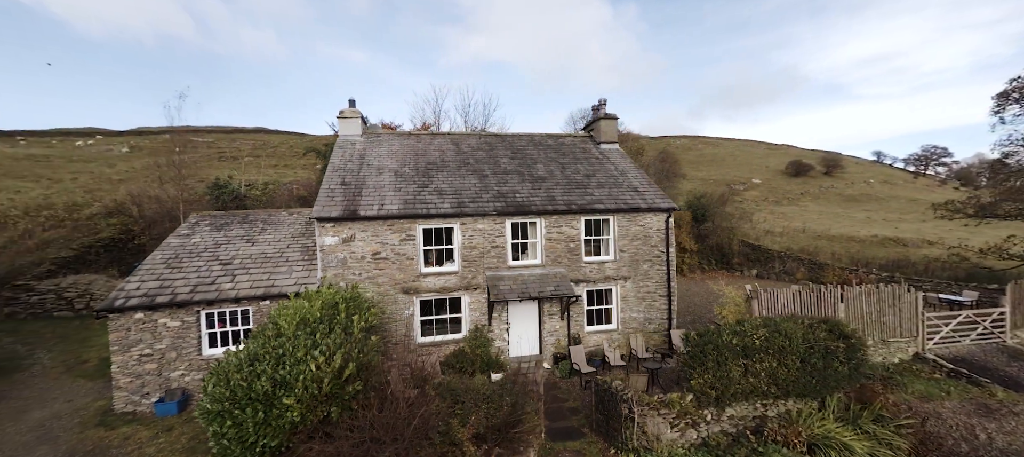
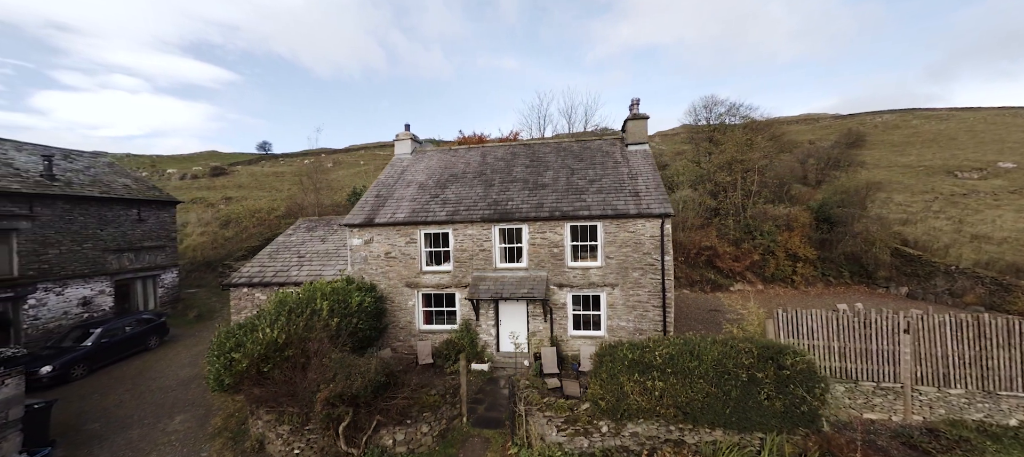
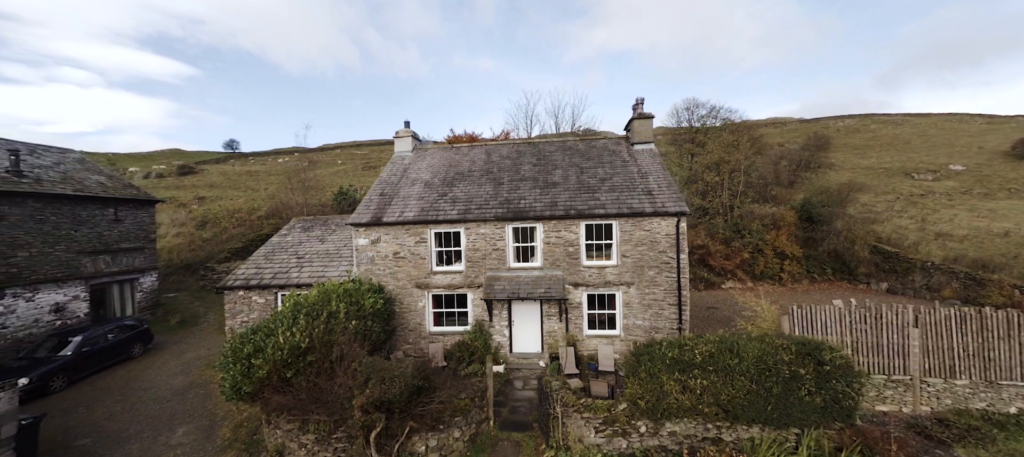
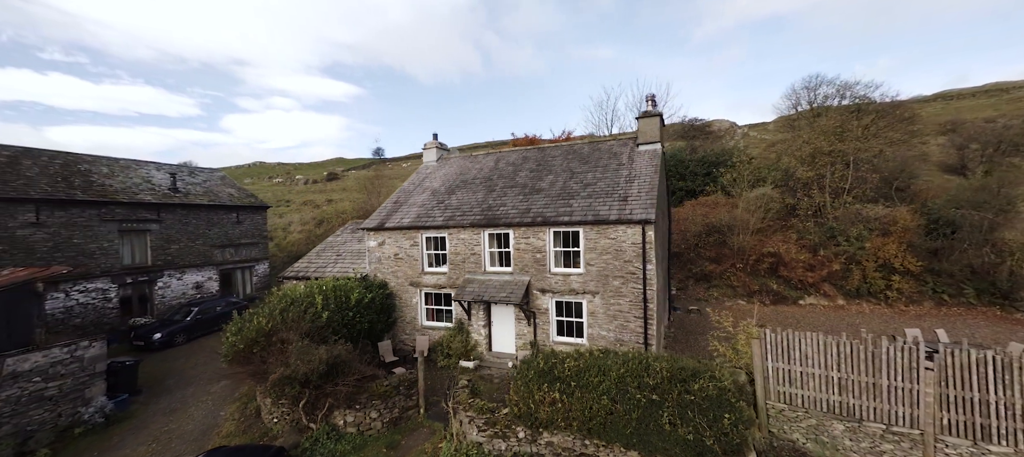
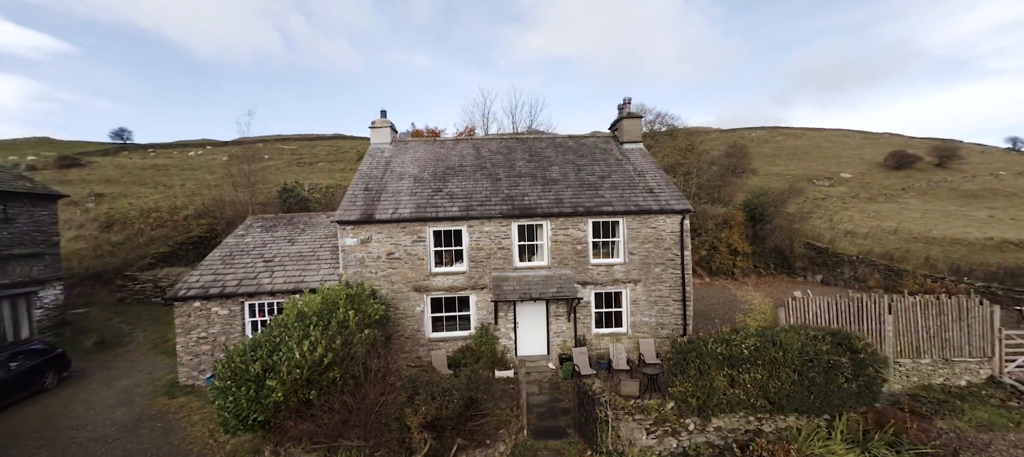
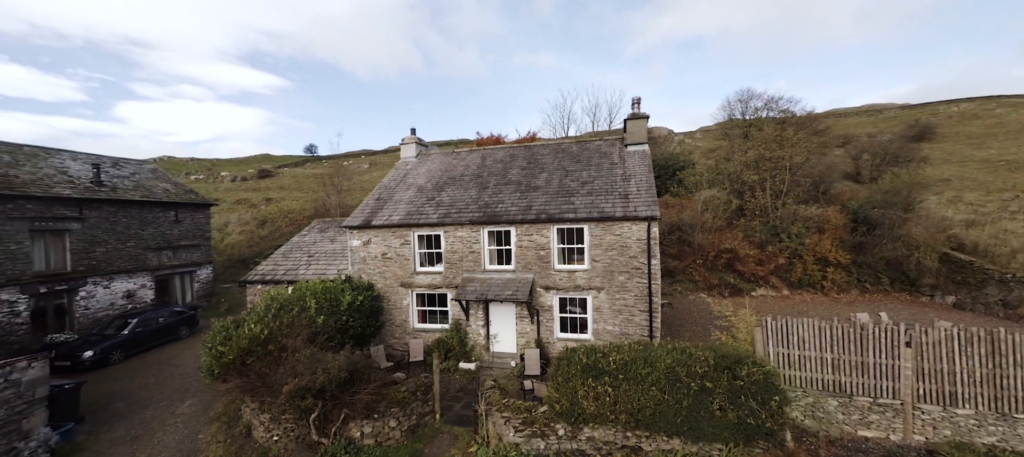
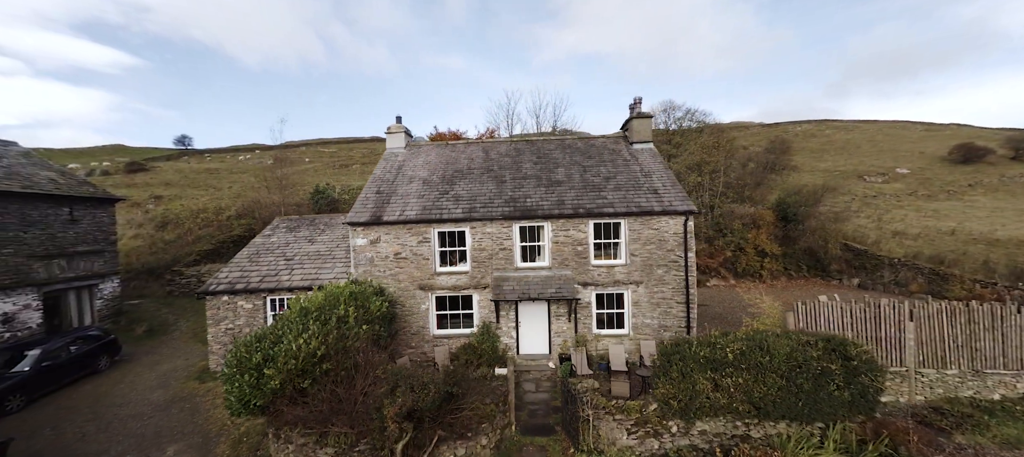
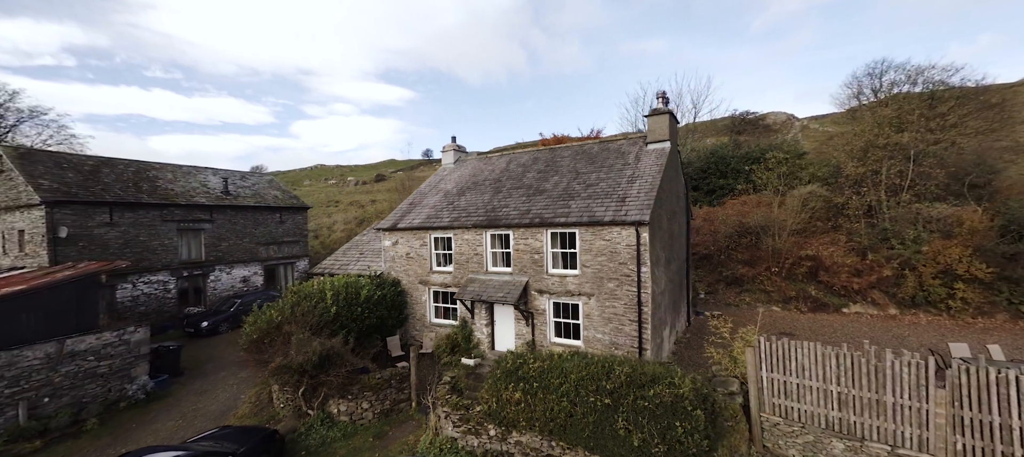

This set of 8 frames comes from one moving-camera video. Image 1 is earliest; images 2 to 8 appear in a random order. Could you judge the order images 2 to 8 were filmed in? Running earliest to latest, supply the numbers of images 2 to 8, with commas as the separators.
5, 7, 3, 2, 6, 4, 8
